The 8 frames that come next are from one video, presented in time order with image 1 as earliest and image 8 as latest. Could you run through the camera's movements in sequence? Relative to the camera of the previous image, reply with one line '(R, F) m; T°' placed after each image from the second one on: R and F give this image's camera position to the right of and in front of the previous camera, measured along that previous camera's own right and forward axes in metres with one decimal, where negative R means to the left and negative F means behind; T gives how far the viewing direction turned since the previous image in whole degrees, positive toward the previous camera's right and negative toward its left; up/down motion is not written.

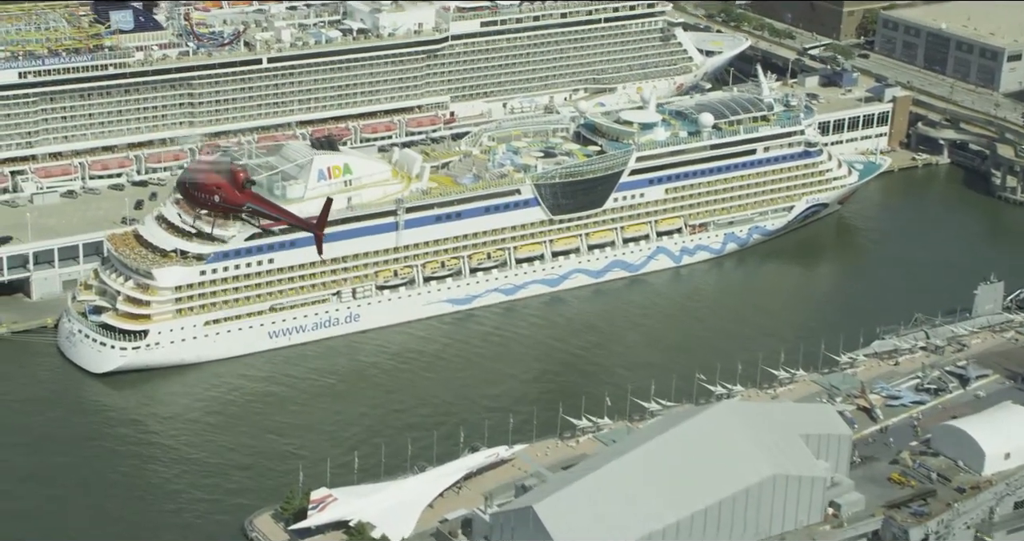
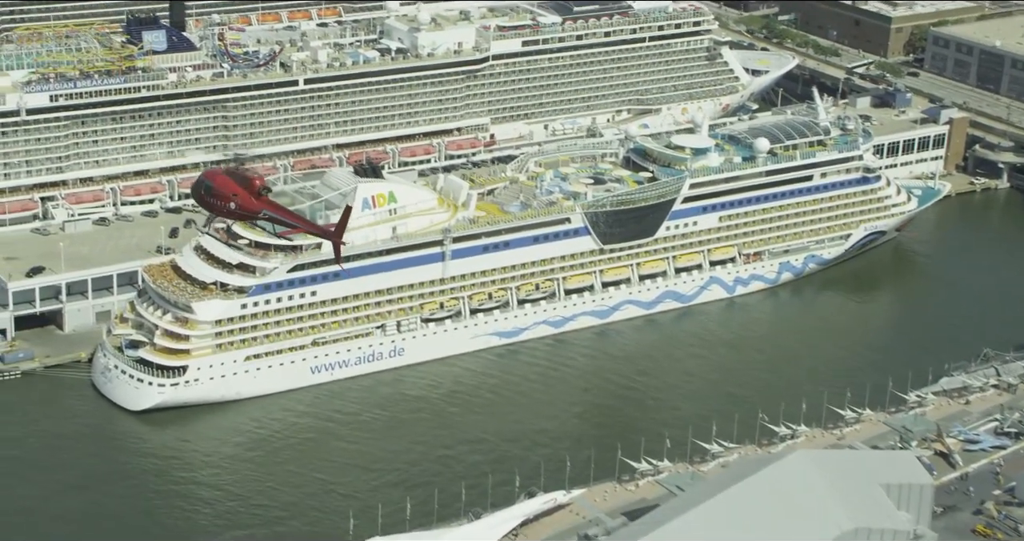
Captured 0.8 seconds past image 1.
(-4.8, +3.2) m; 0°
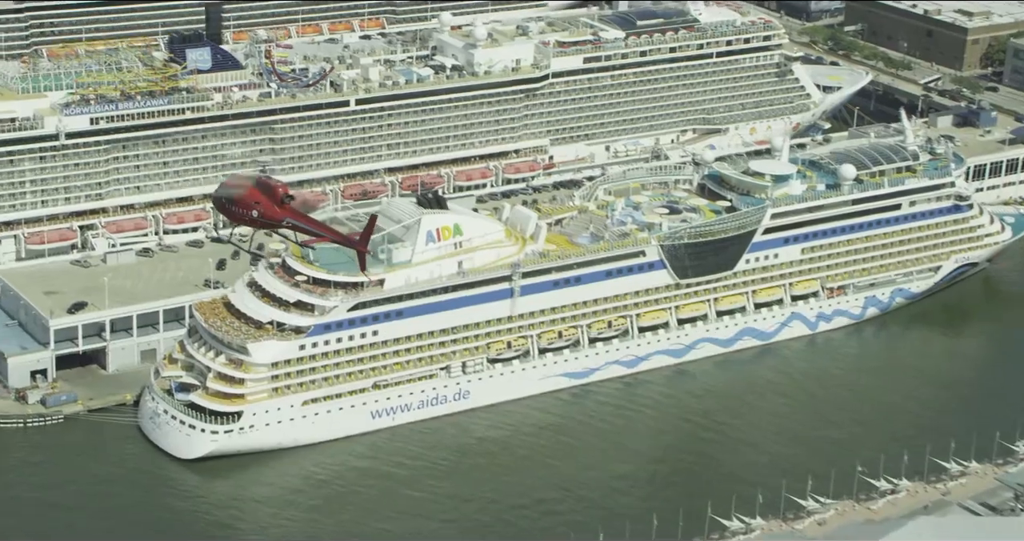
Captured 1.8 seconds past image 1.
(-6.3, +5.2) m; 0°
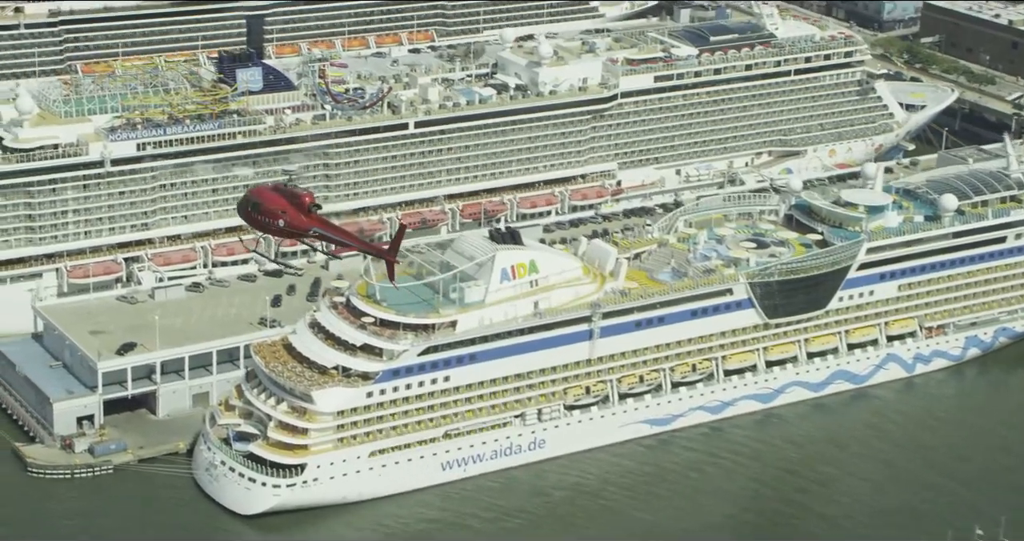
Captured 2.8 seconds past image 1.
(-6.2, +5.3) m; -1°
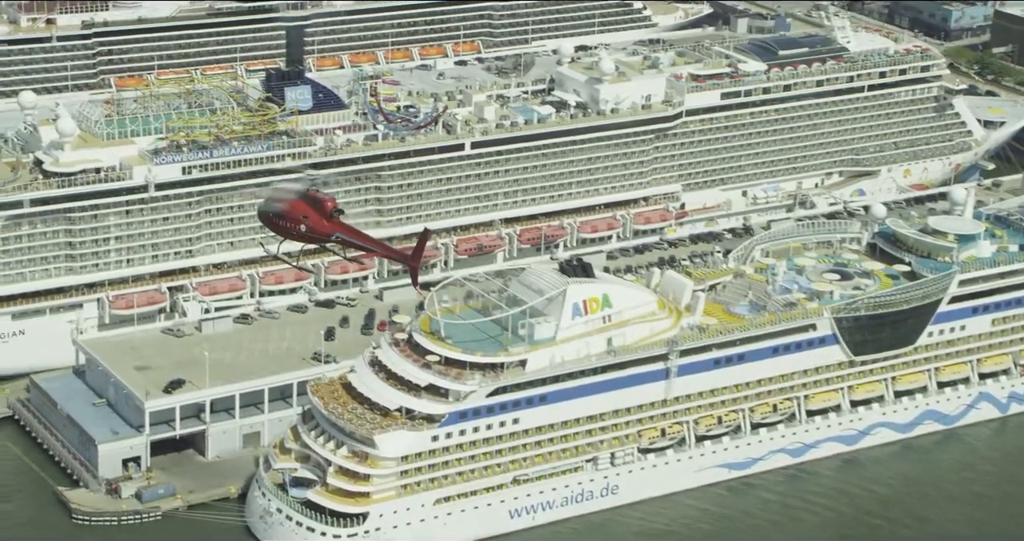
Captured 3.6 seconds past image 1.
(-5.2, +4.2) m; -1°
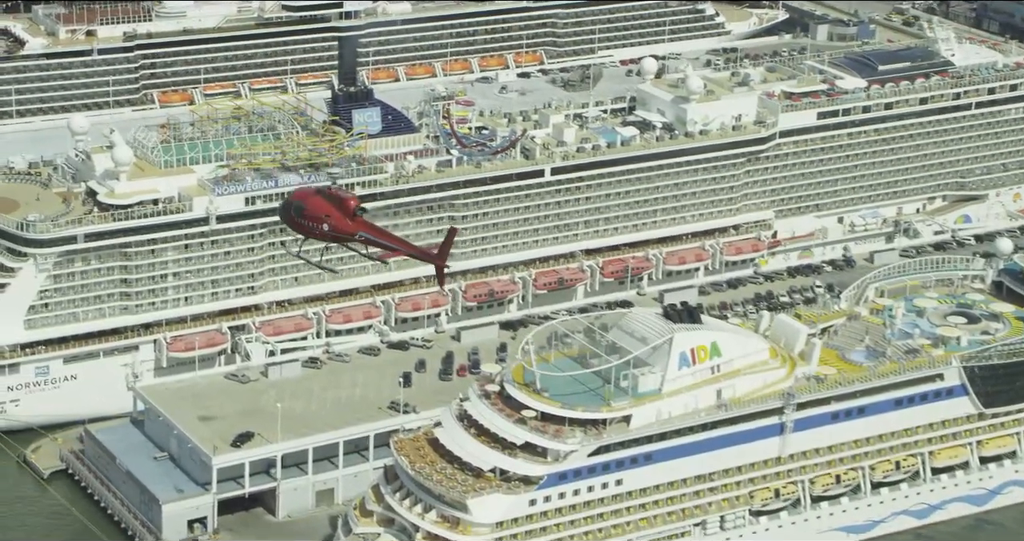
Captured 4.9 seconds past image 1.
(-6.8, +5.7) m; -1°
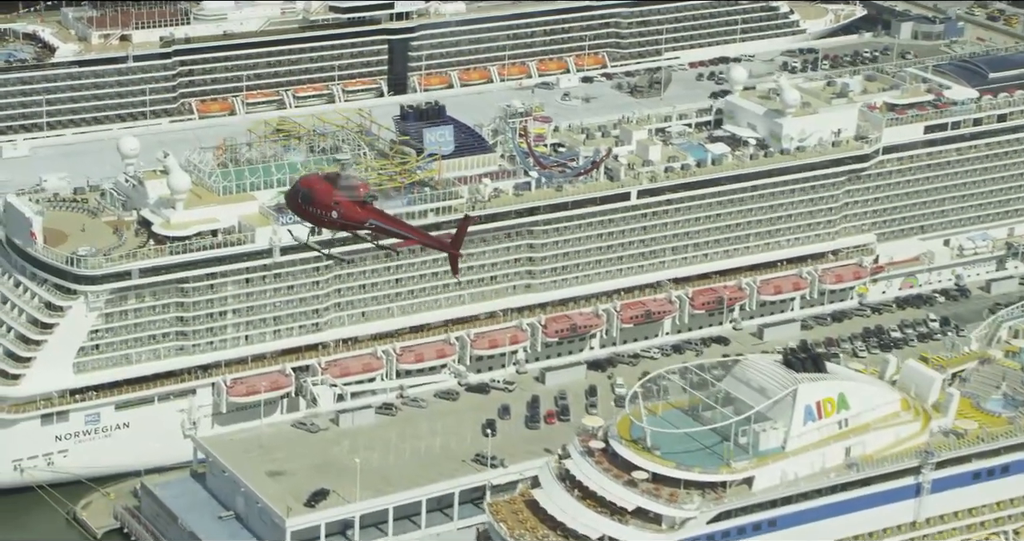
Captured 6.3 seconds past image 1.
(-6.8, +6.0) m; 0°
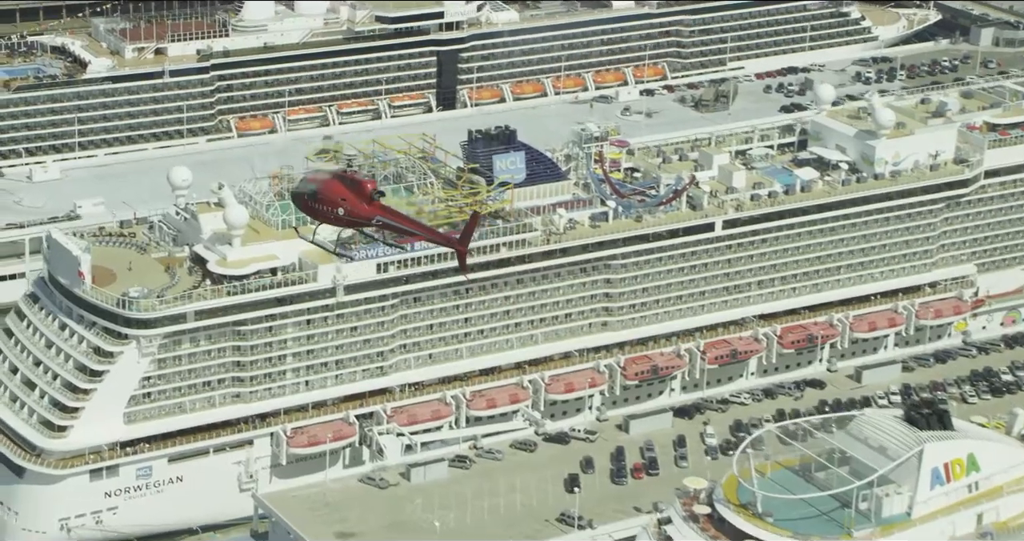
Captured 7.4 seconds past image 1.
(-5.5, +4.8) m; 0°
